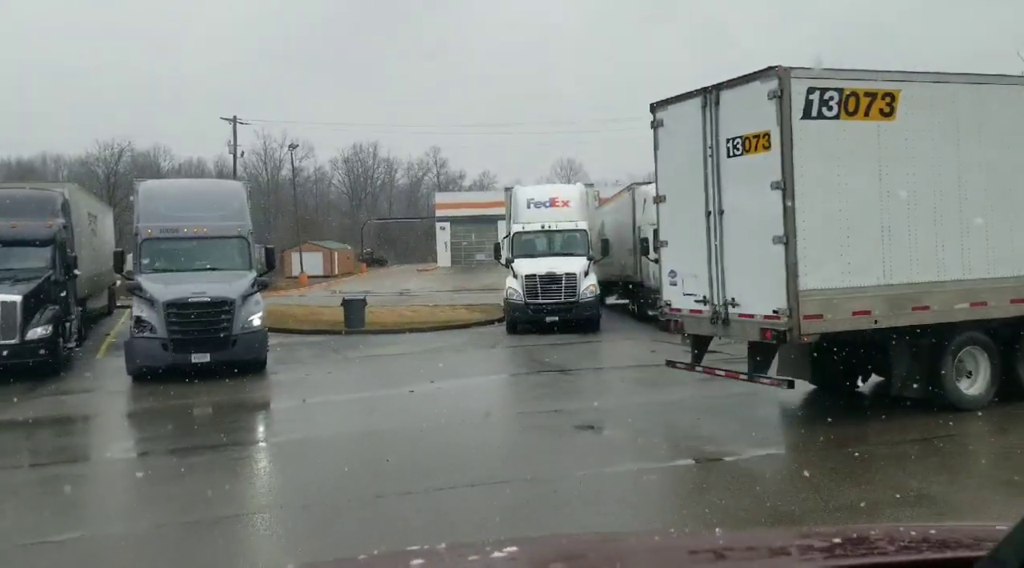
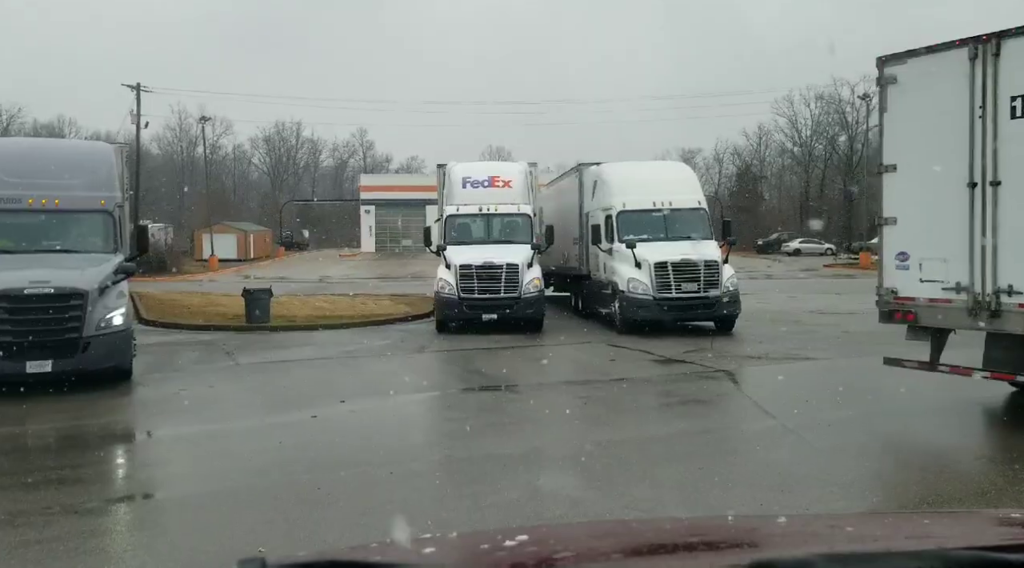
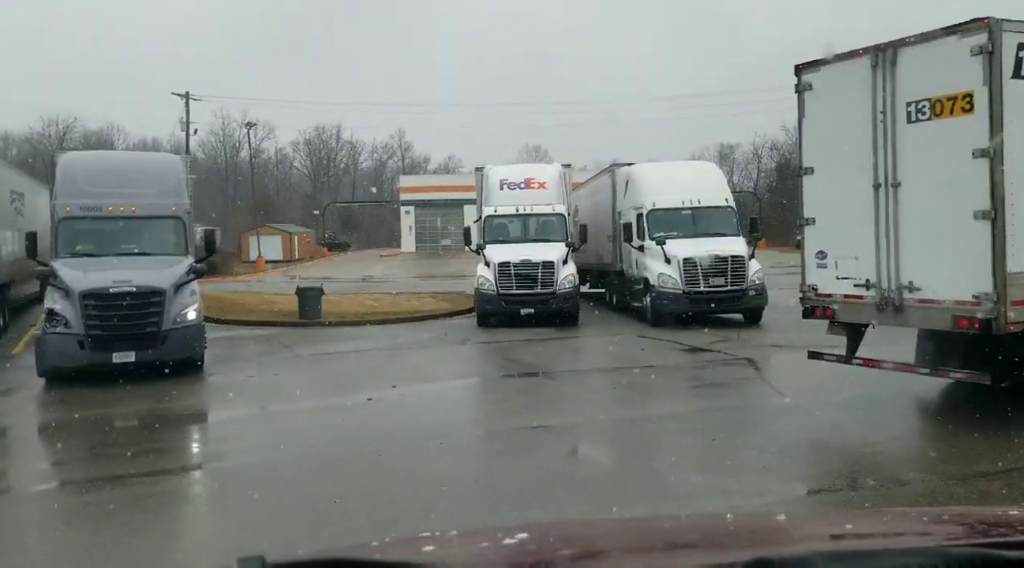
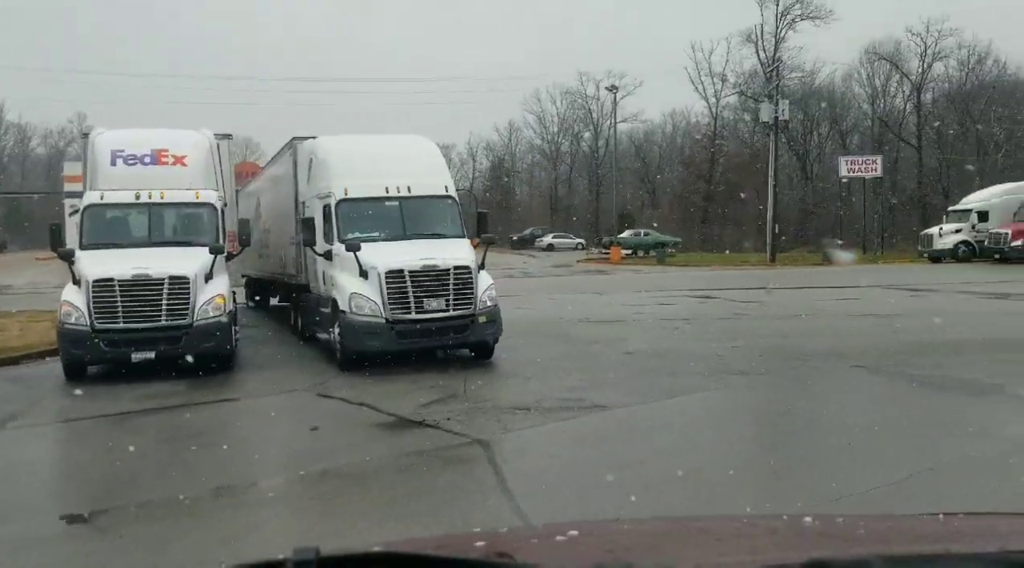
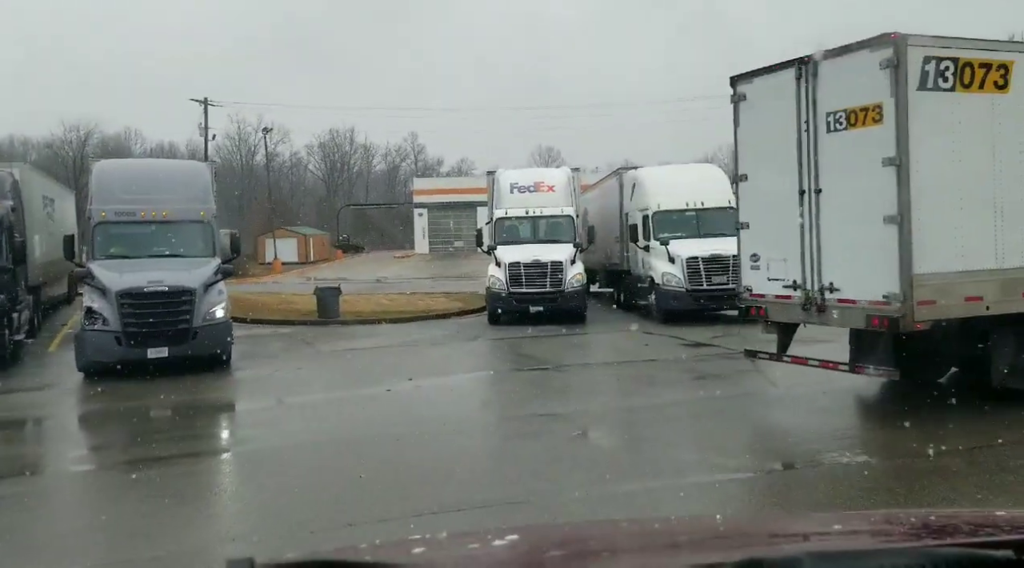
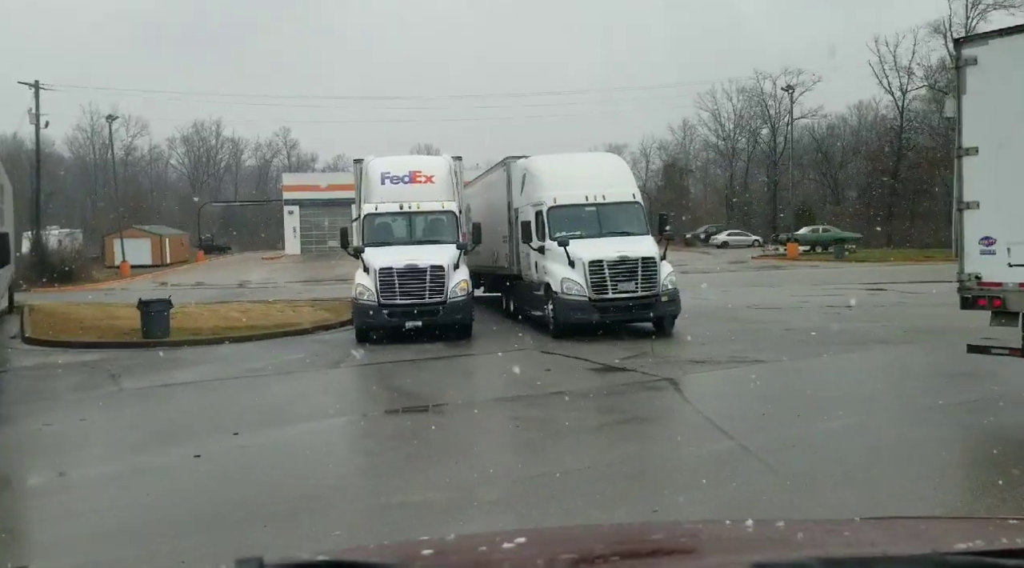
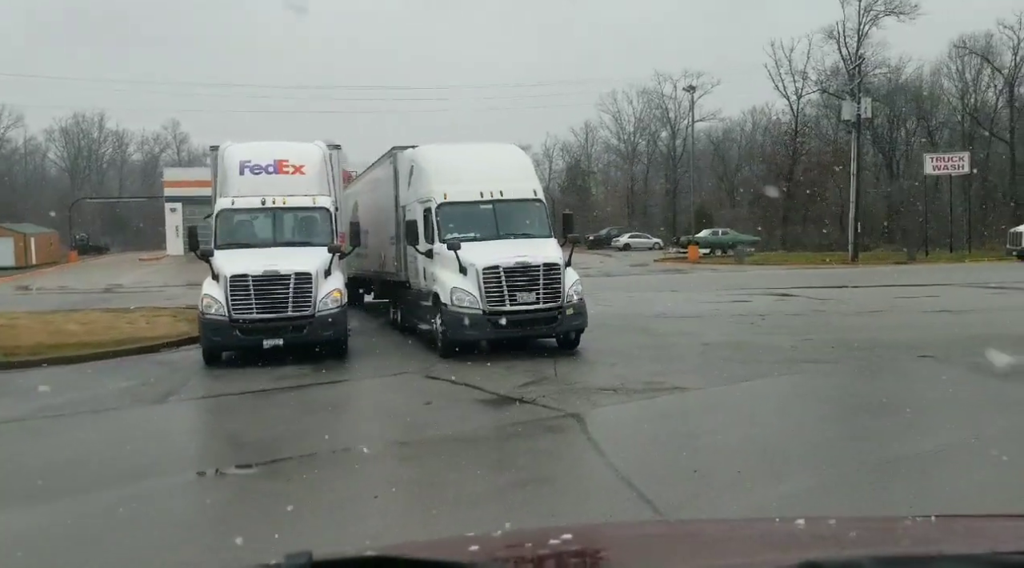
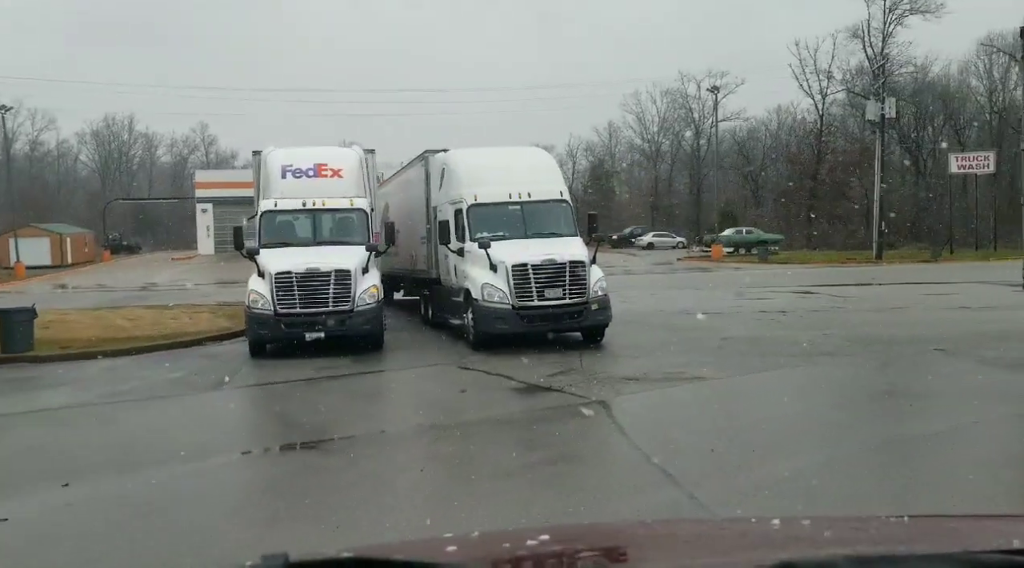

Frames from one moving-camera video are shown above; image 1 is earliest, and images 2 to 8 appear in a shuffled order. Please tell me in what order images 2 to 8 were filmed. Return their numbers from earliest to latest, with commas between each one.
5, 3, 2, 6, 8, 7, 4
